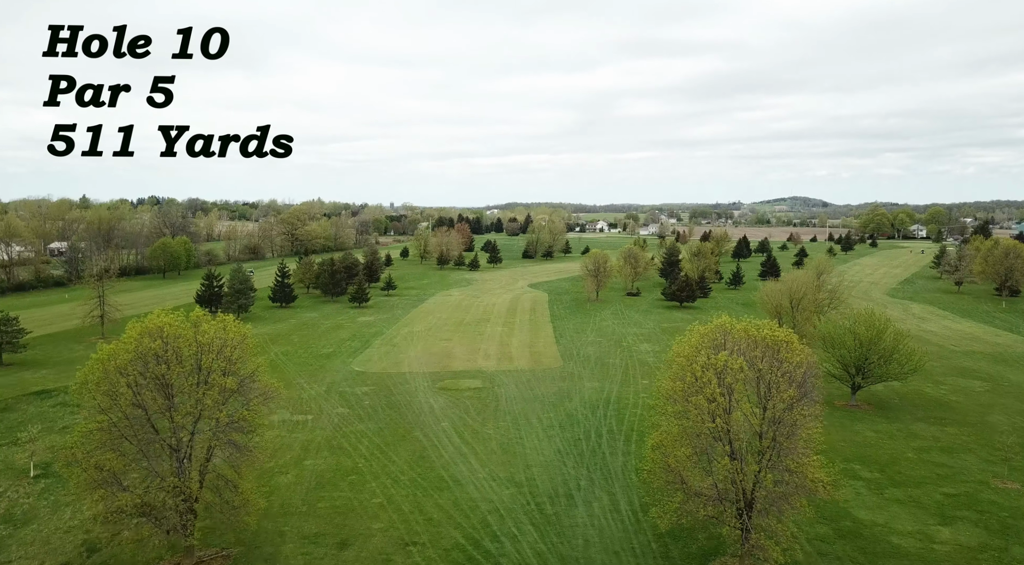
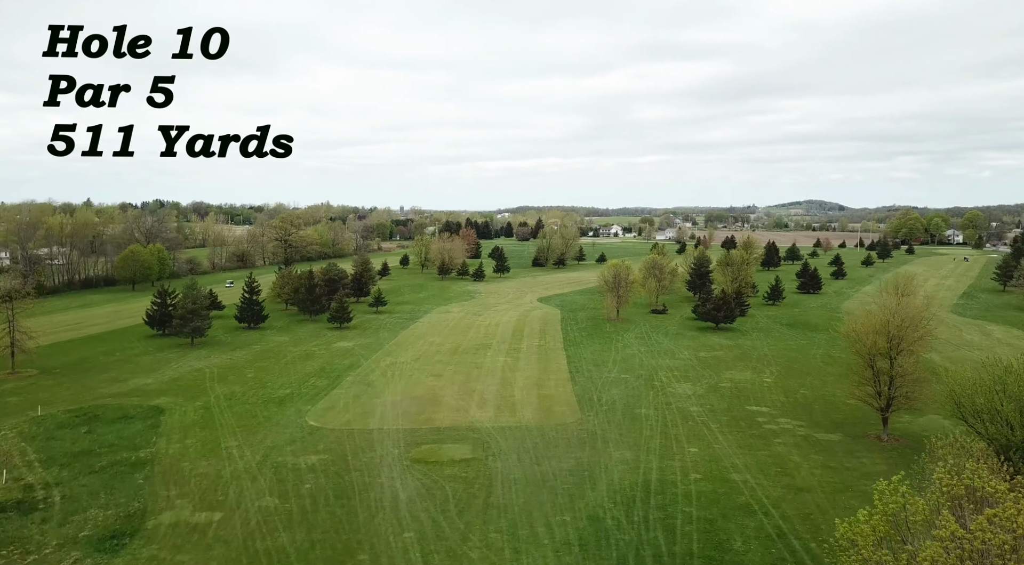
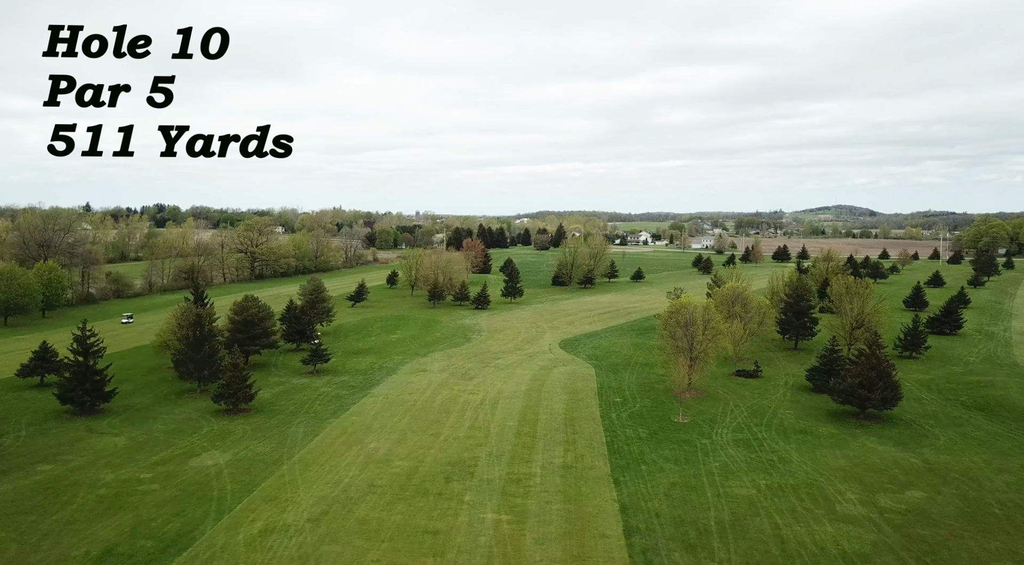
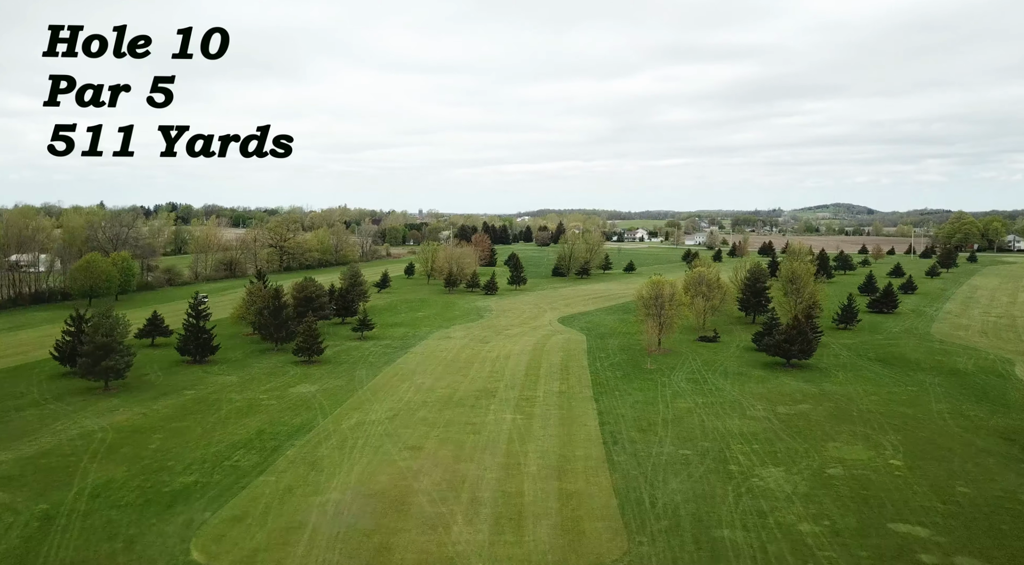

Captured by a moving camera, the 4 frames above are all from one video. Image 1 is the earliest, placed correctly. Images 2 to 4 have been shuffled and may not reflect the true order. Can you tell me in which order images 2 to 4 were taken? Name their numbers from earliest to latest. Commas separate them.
2, 4, 3
